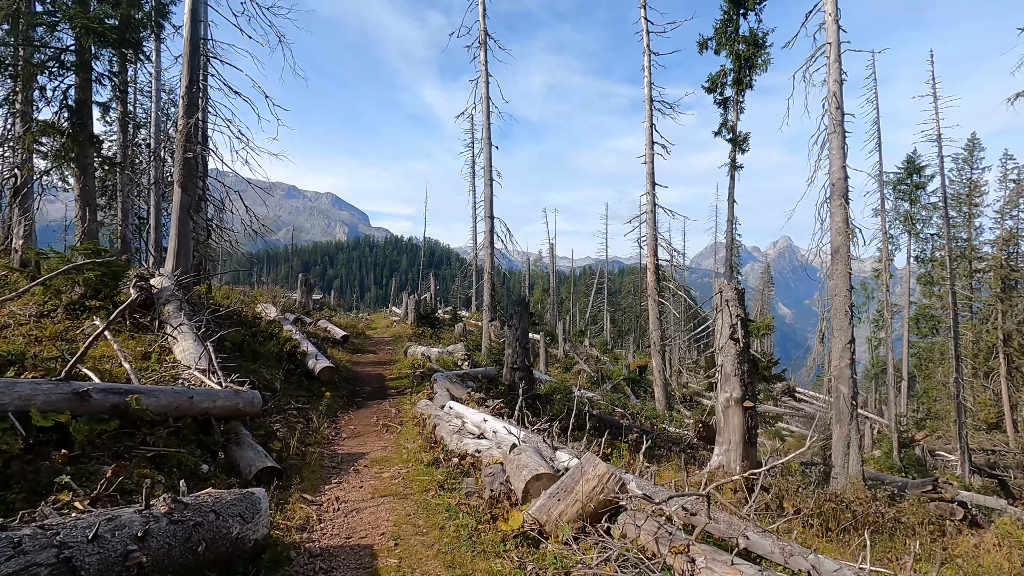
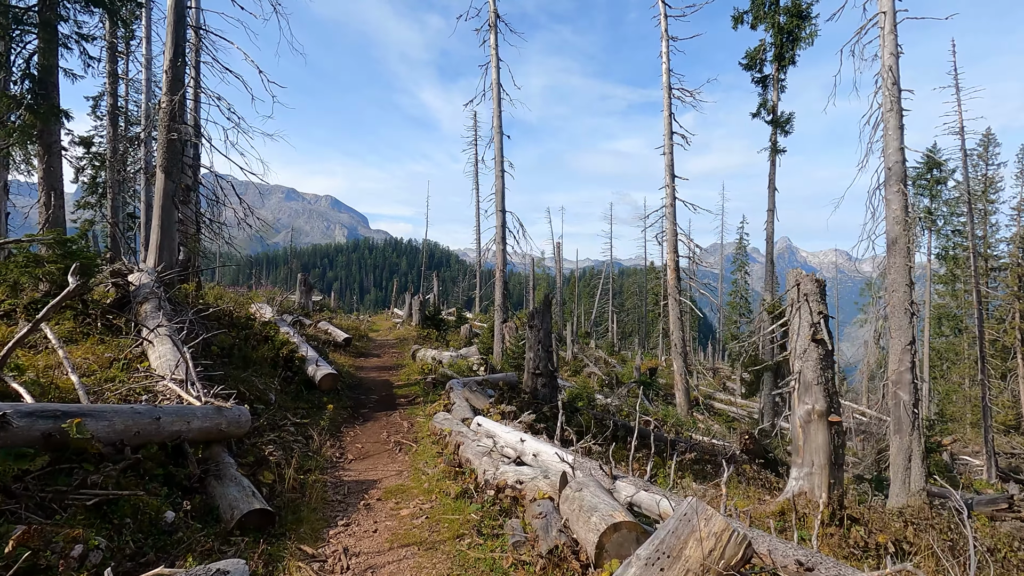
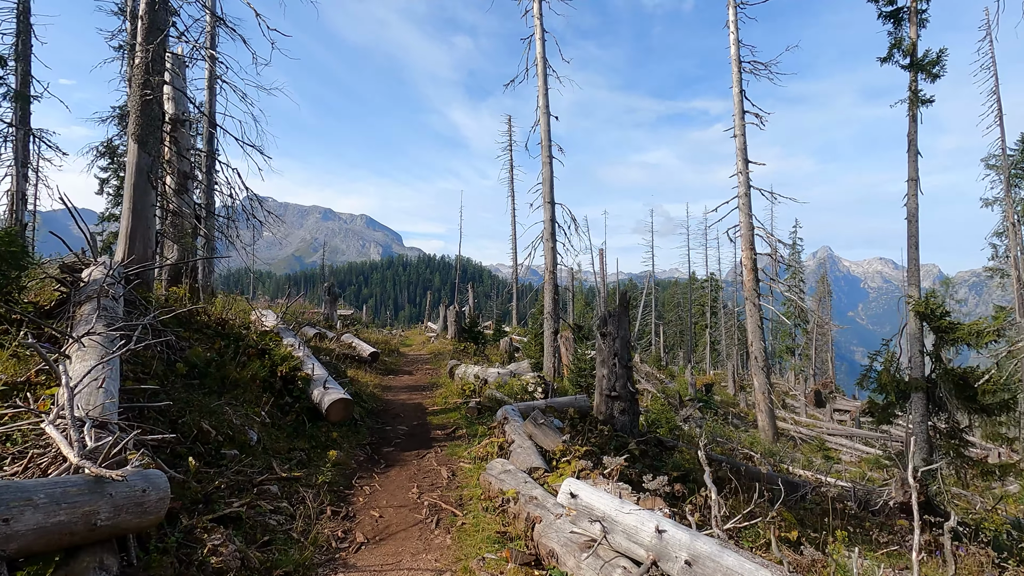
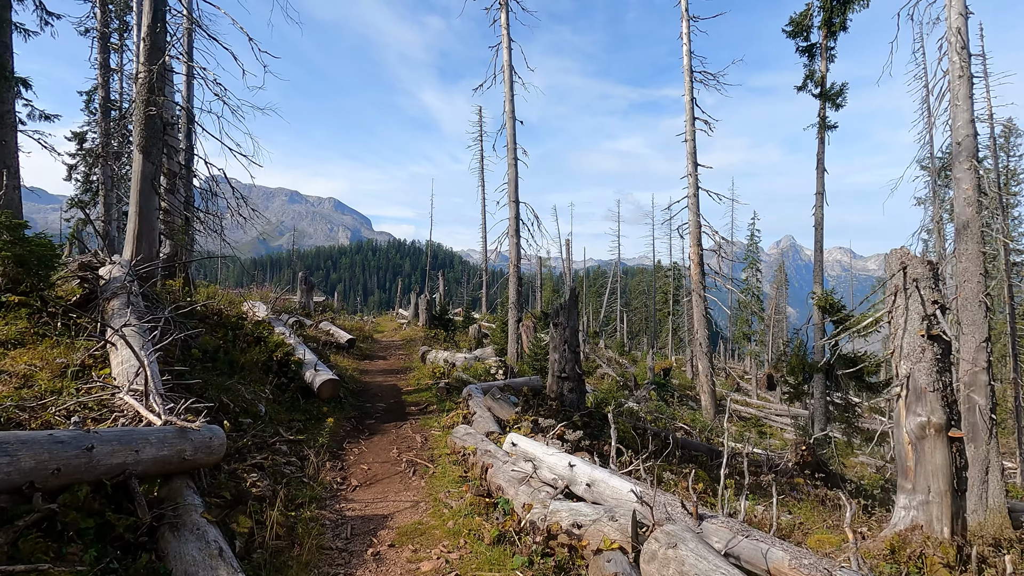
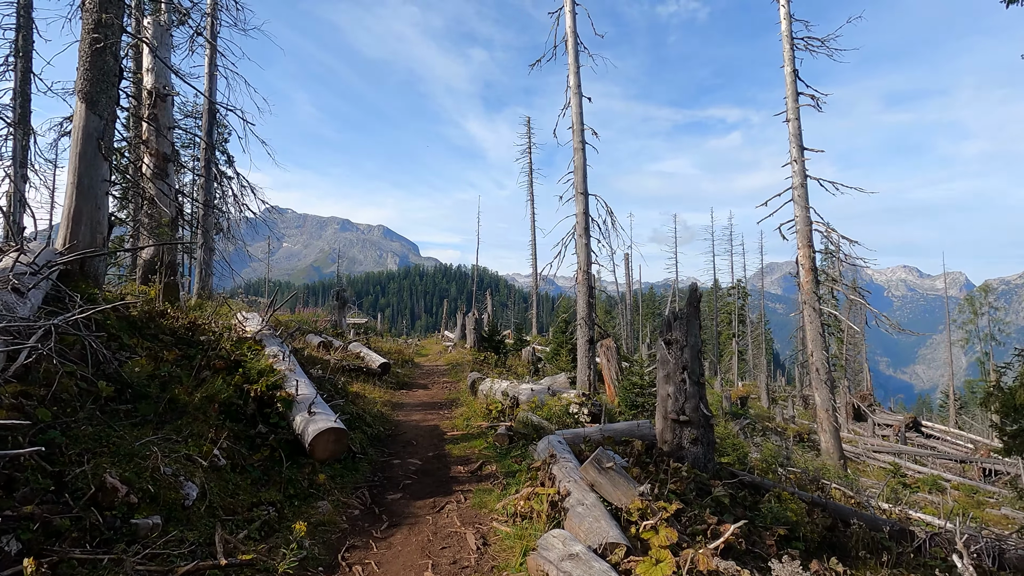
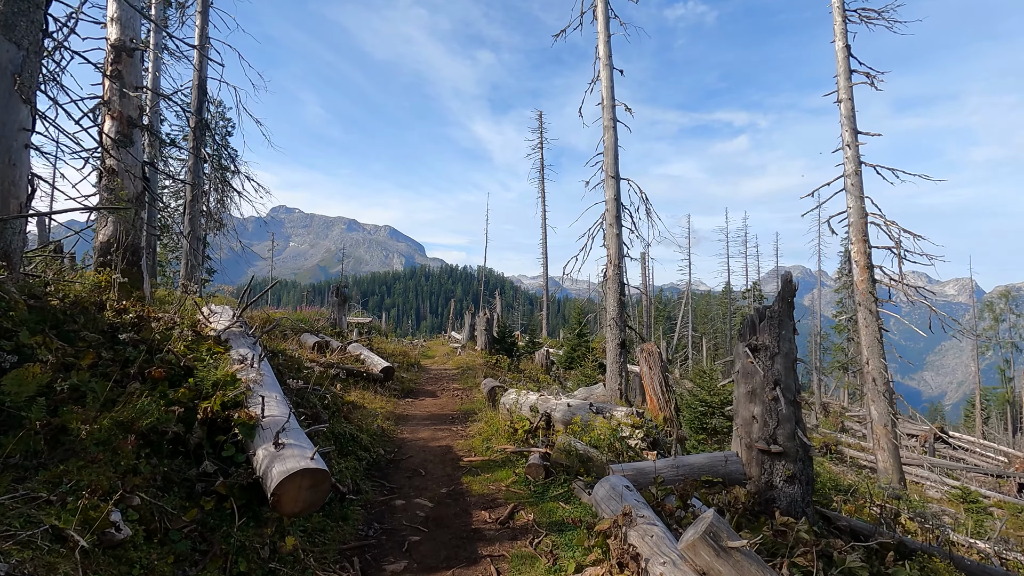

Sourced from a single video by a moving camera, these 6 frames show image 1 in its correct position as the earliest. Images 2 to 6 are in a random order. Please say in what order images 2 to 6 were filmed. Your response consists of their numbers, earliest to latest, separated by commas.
2, 4, 3, 5, 6
